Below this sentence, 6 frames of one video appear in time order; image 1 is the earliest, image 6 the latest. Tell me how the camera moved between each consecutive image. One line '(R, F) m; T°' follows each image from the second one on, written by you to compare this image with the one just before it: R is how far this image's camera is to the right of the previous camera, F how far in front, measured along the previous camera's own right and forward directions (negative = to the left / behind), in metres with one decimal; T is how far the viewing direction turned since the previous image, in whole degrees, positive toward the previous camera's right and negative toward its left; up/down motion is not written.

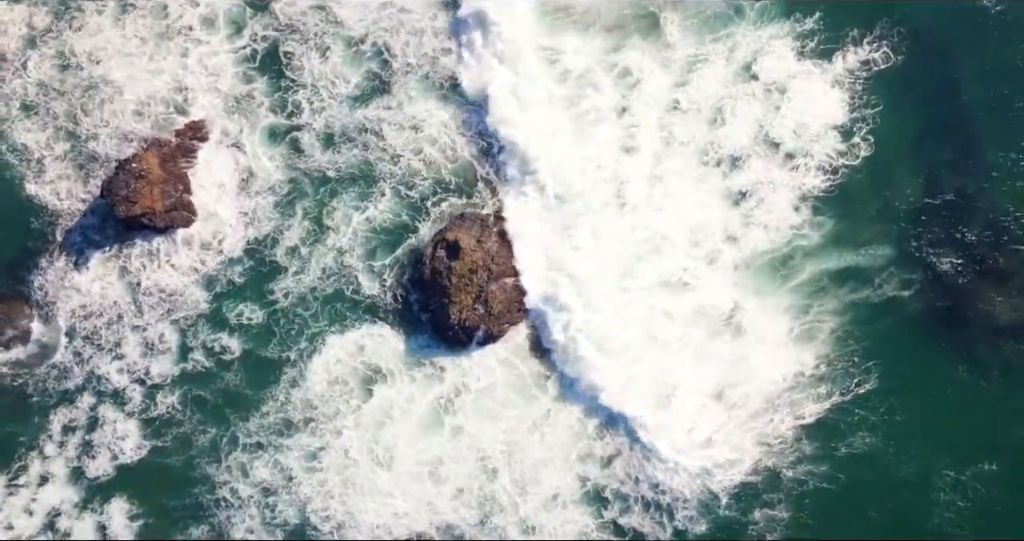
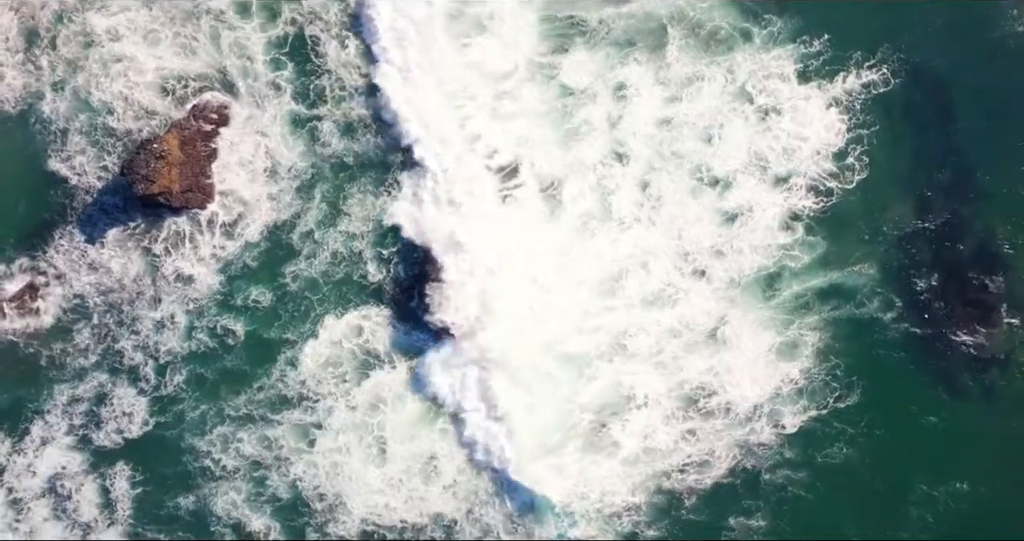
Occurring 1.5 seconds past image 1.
(+1.5, 0.0) m; -4°
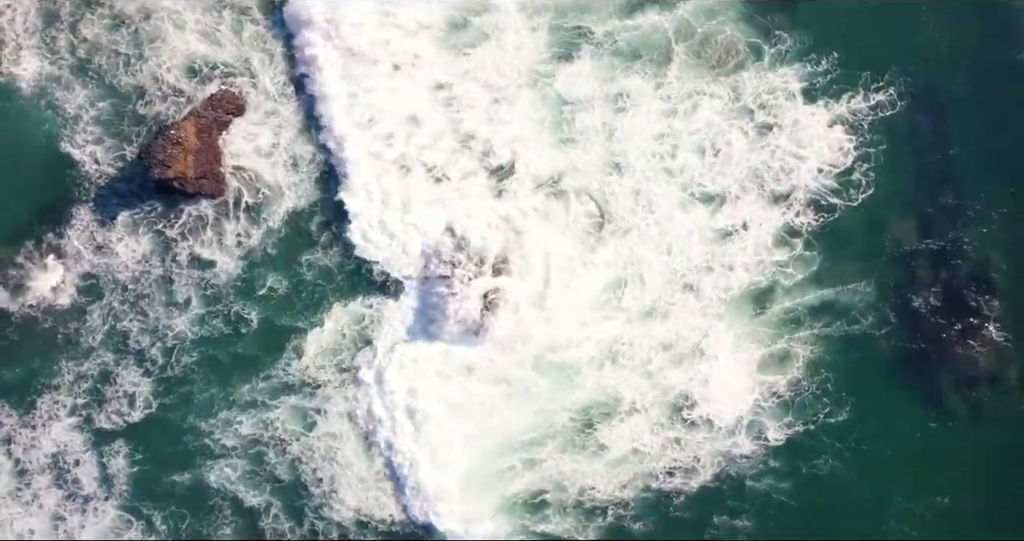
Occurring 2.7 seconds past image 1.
(+0.2, -0.4) m; -1°
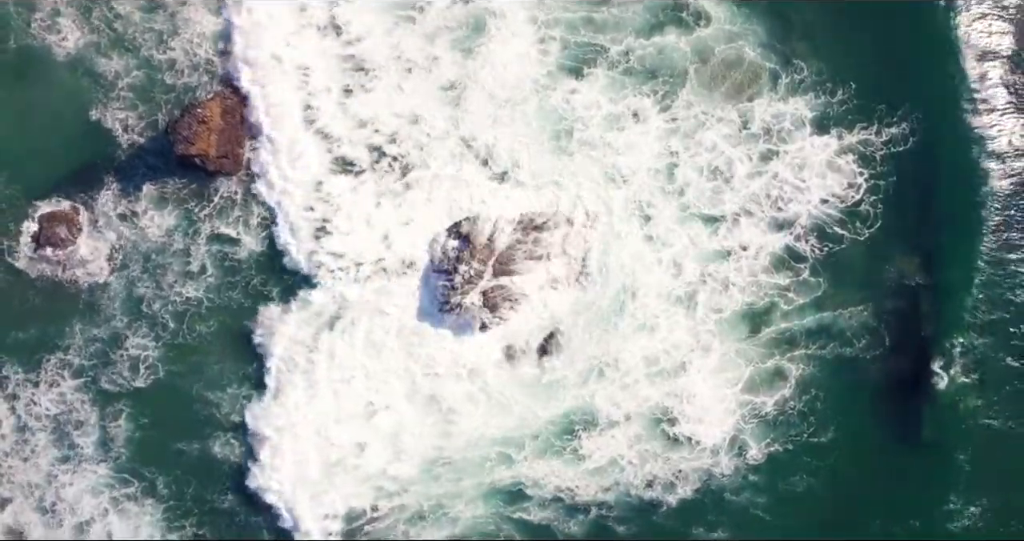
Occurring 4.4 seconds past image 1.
(+0.2, -0.5) m; -1°
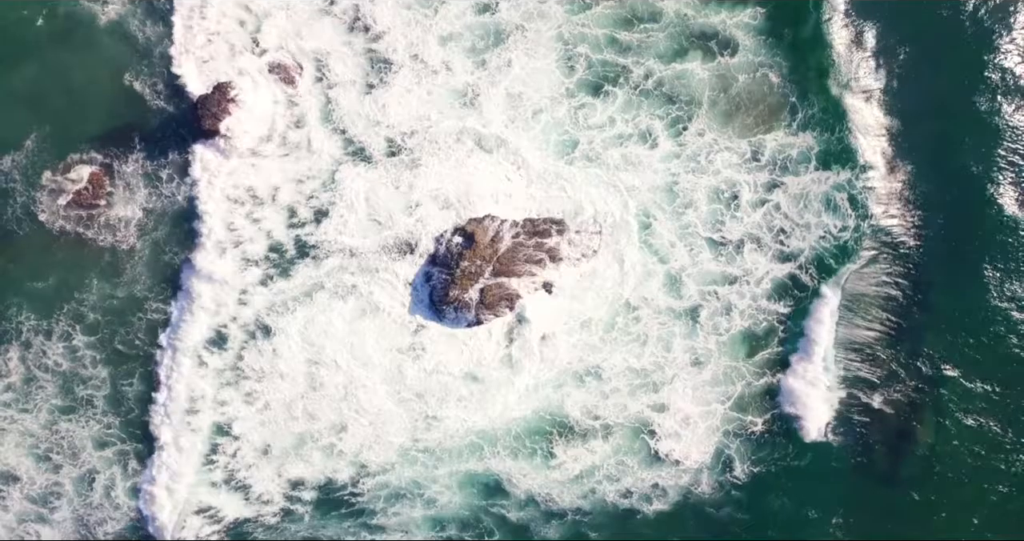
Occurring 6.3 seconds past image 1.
(+0.3, -0.6) m; -1°
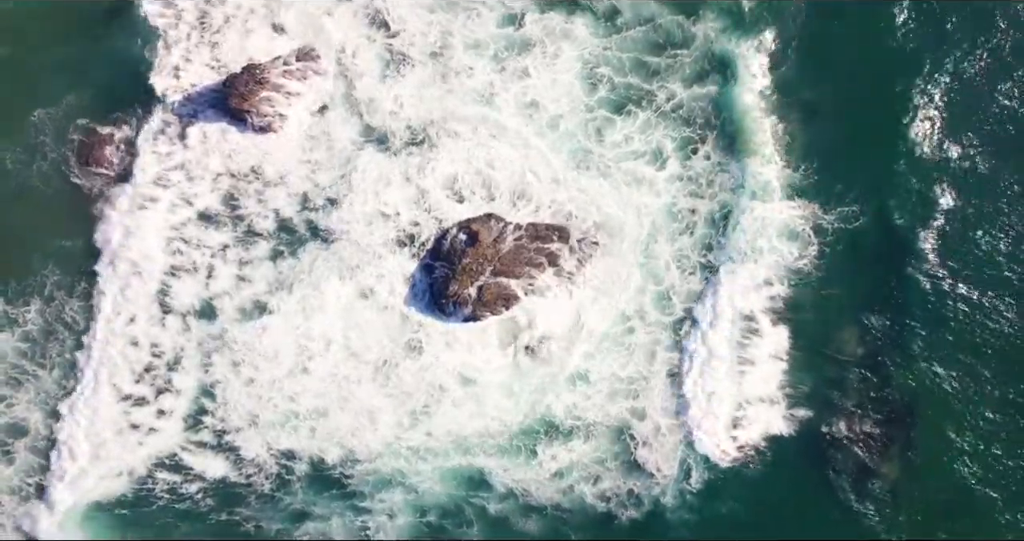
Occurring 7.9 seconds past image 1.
(+0.4, -0.6) m; -1°
